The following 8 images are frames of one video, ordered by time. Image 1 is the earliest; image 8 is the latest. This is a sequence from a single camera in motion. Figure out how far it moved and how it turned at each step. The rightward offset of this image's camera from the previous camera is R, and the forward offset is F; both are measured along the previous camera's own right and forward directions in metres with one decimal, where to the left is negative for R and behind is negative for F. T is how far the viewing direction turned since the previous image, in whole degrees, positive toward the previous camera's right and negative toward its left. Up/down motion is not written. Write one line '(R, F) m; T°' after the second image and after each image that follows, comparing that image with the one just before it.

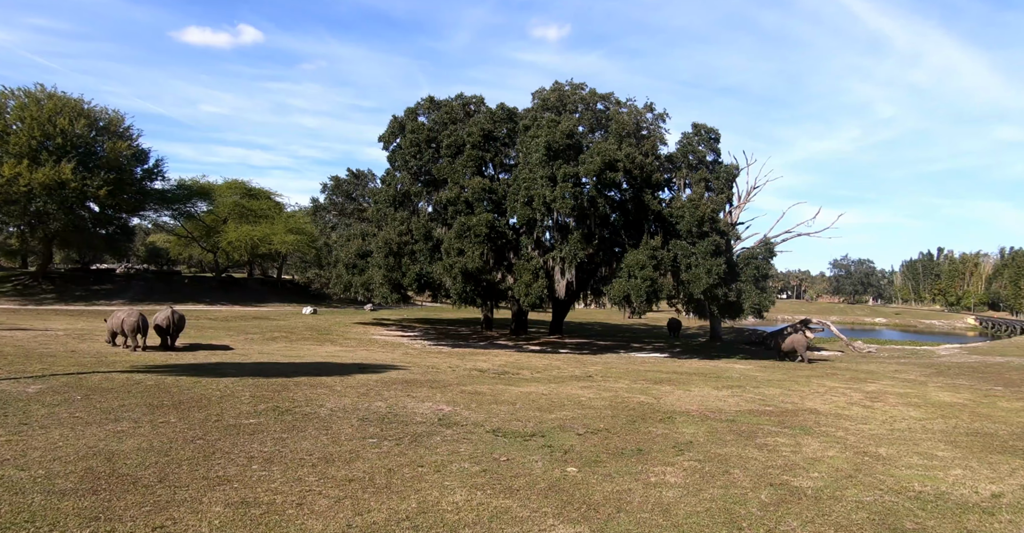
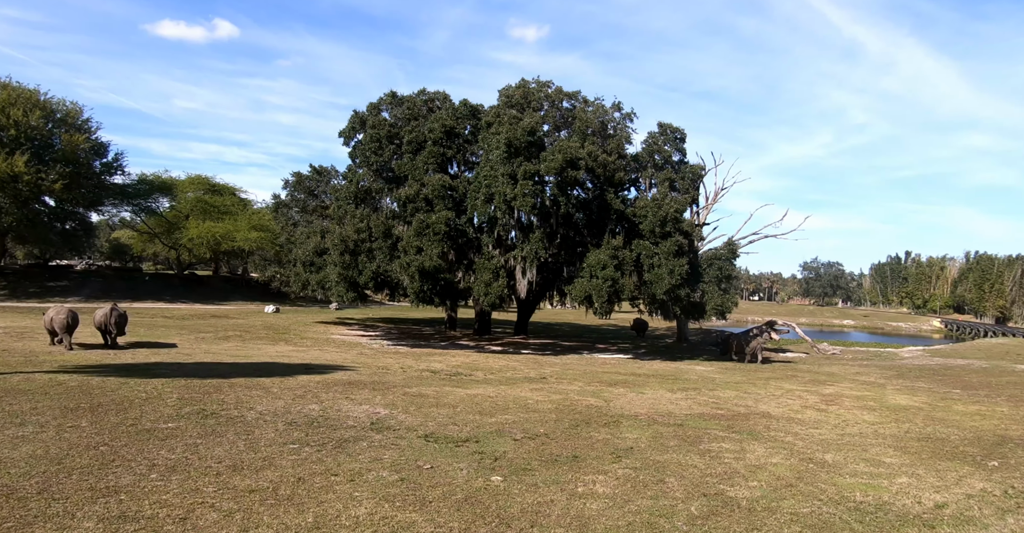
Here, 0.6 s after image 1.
(+0.5, +0.5) m; +2°
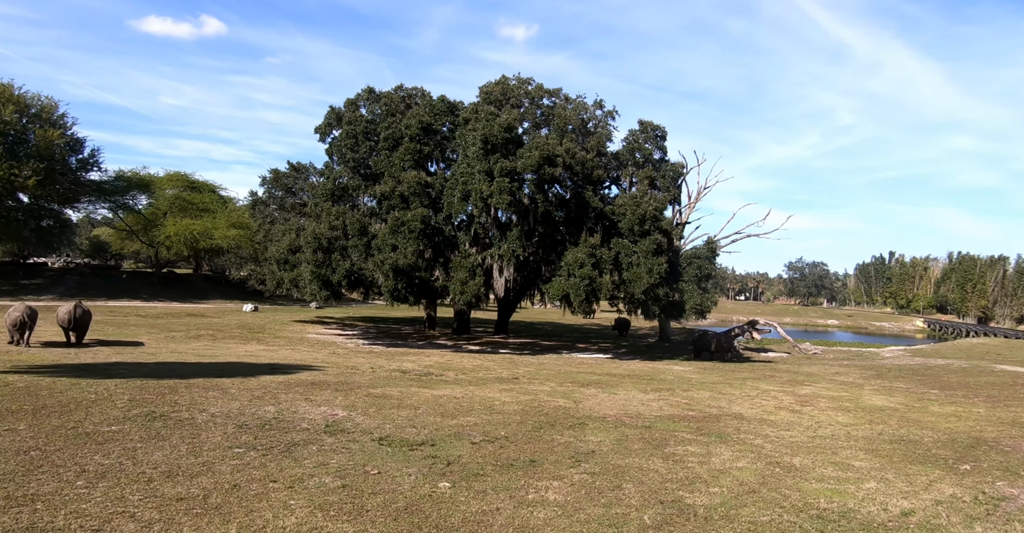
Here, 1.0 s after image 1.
(+0.3, +0.3) m; +1°
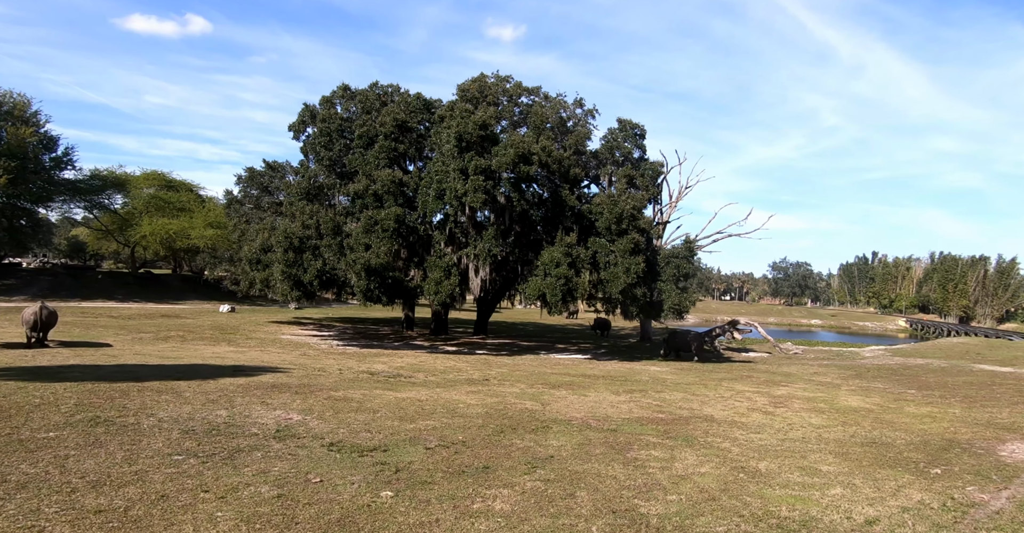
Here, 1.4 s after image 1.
(+0.3, +0.3) m; +1°
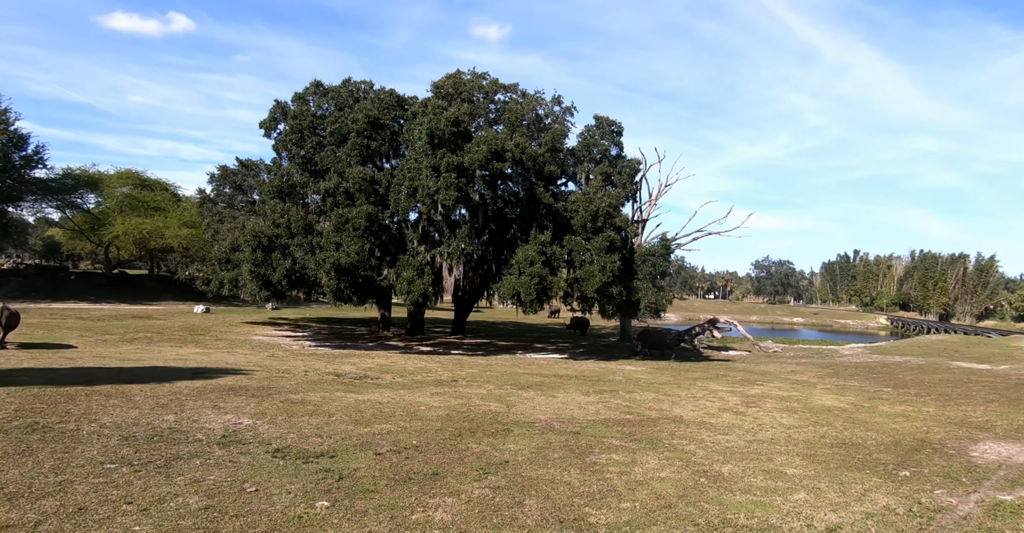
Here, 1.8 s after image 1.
(+0.3, +0.3) m; +1°
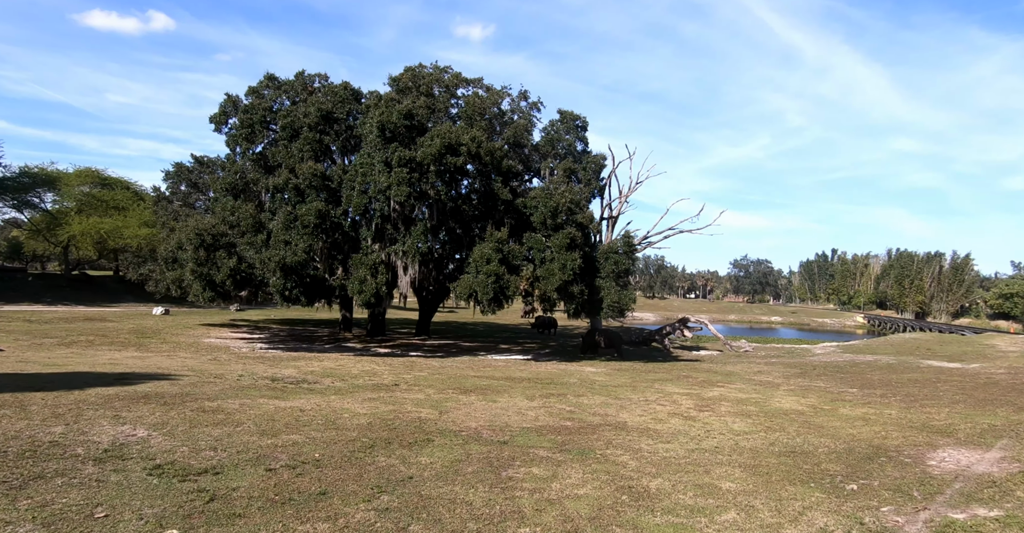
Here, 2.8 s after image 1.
(+0.7, +0.8) m; +1°
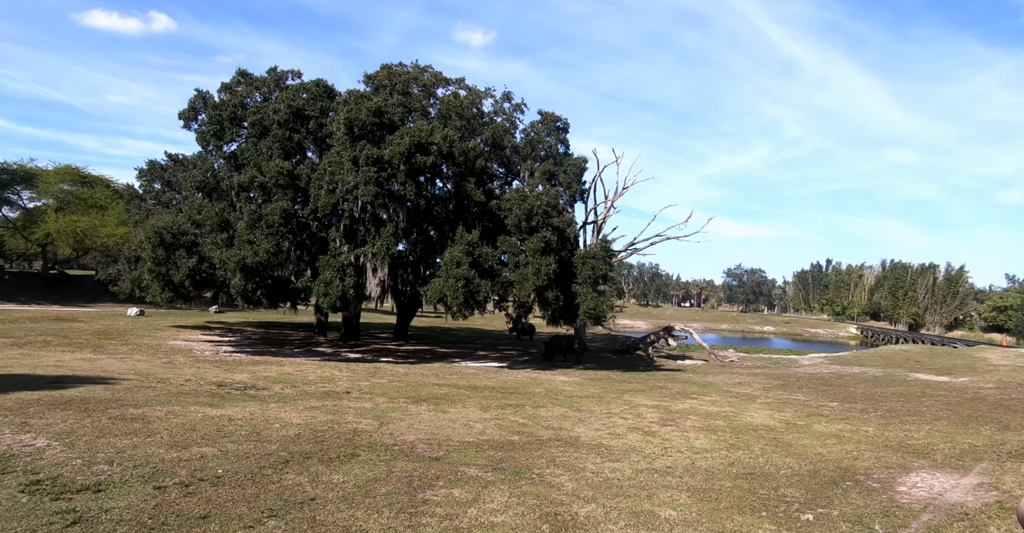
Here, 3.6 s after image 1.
(+0.6, +0.7) m; 0°
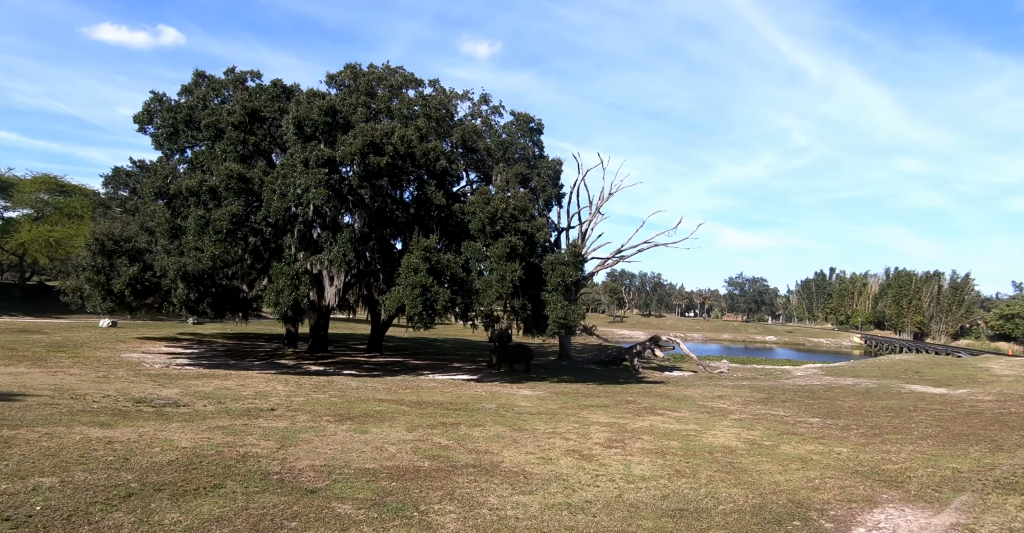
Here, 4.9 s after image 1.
(+1.0, +1.2) m; -1°
